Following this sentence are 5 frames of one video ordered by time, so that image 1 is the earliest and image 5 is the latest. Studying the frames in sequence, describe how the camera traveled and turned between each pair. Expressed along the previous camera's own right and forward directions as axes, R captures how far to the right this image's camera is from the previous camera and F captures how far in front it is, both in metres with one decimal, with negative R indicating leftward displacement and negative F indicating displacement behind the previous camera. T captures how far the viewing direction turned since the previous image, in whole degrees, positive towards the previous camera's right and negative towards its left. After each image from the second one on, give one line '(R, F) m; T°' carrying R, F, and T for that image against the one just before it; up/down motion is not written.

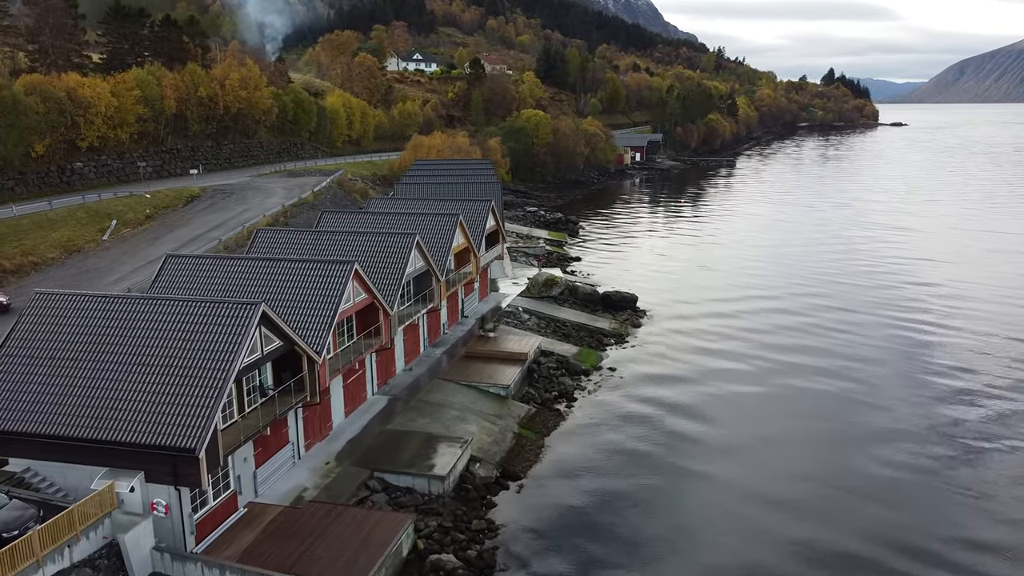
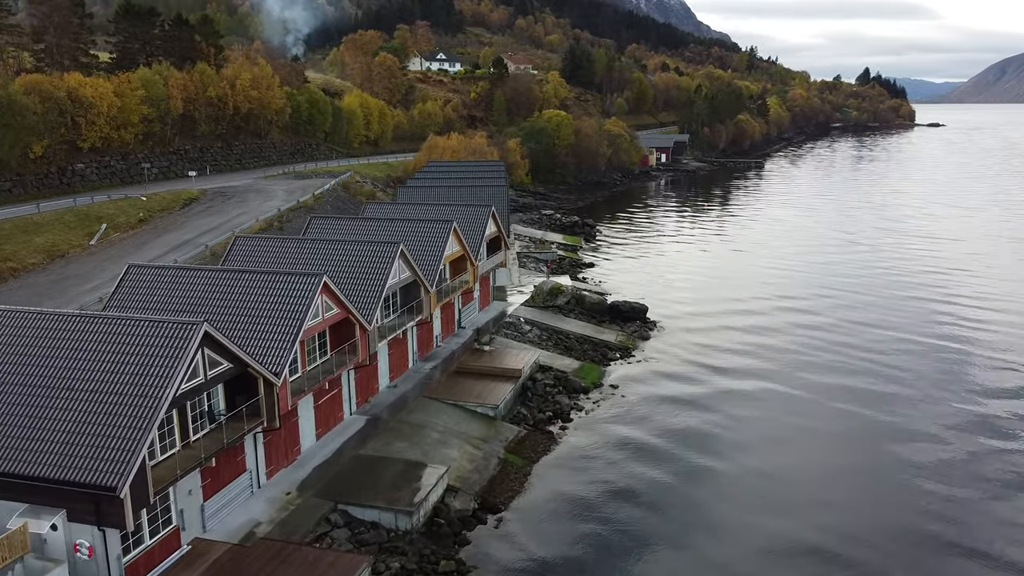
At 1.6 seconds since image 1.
(+1.4, +2.0) m; -2°
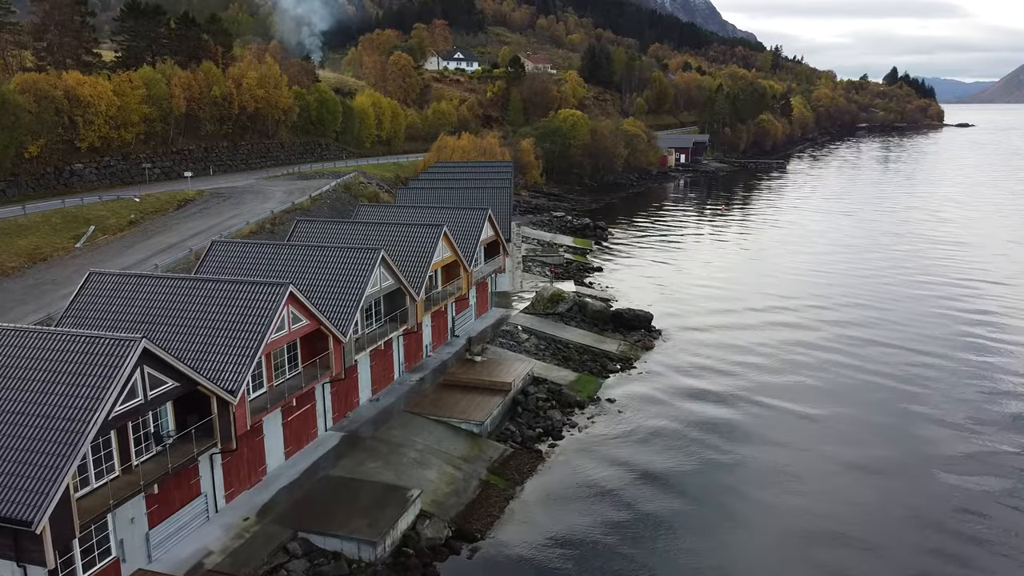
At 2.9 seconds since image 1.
(+1.2, +1.5) m; -2°
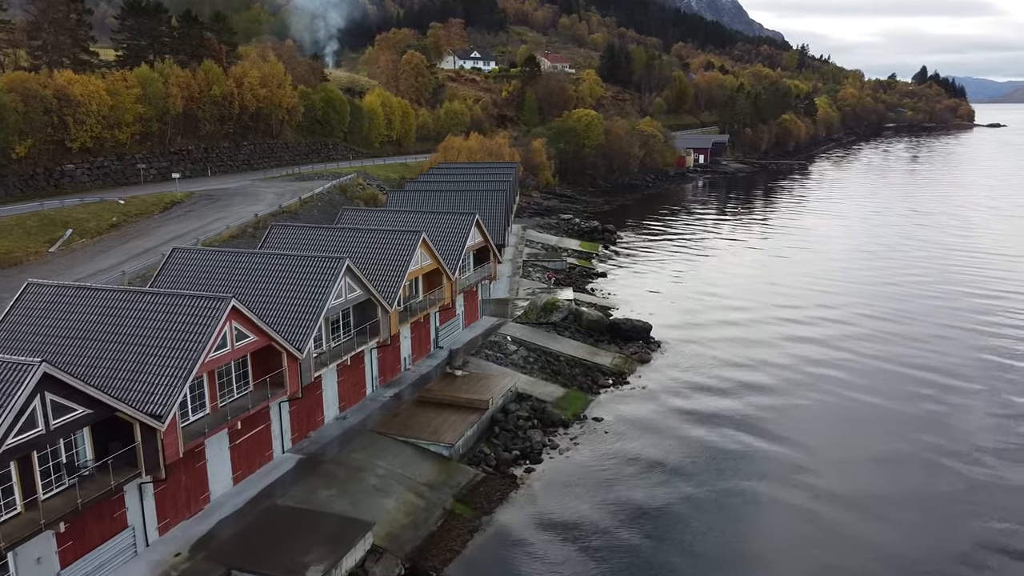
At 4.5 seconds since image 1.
(+1.6, +1.8) m; -2°
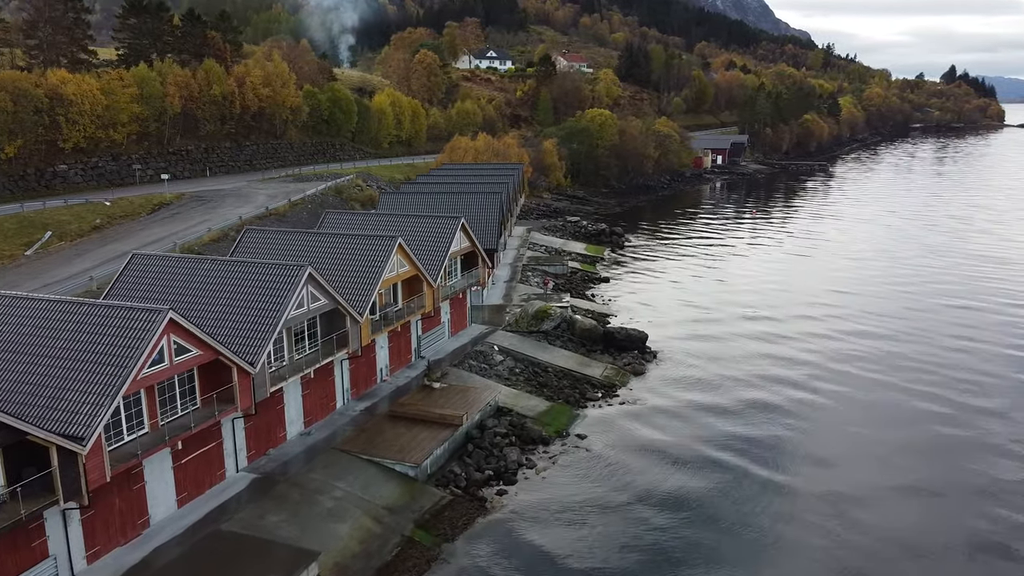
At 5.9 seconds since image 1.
(+1.5, +1.5) m; -2°
